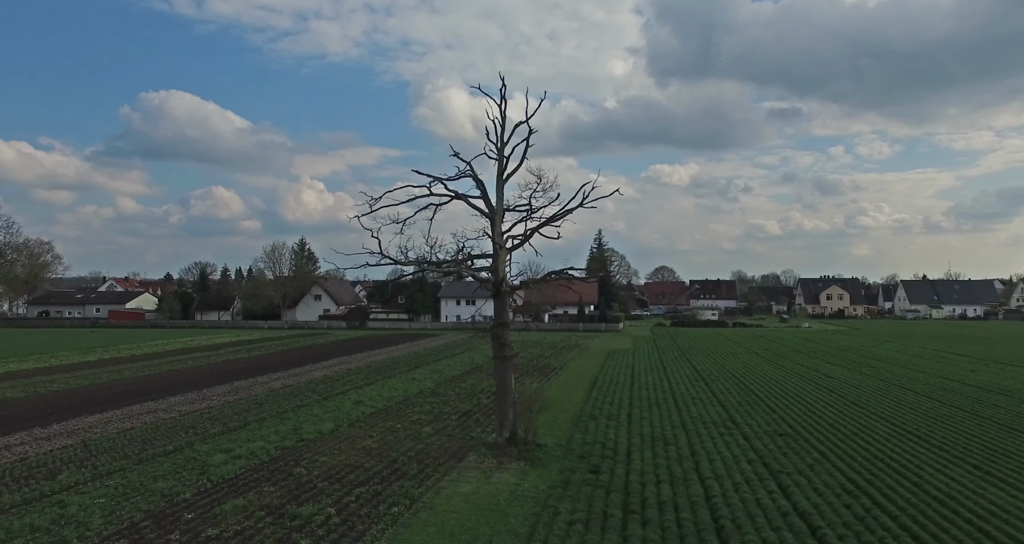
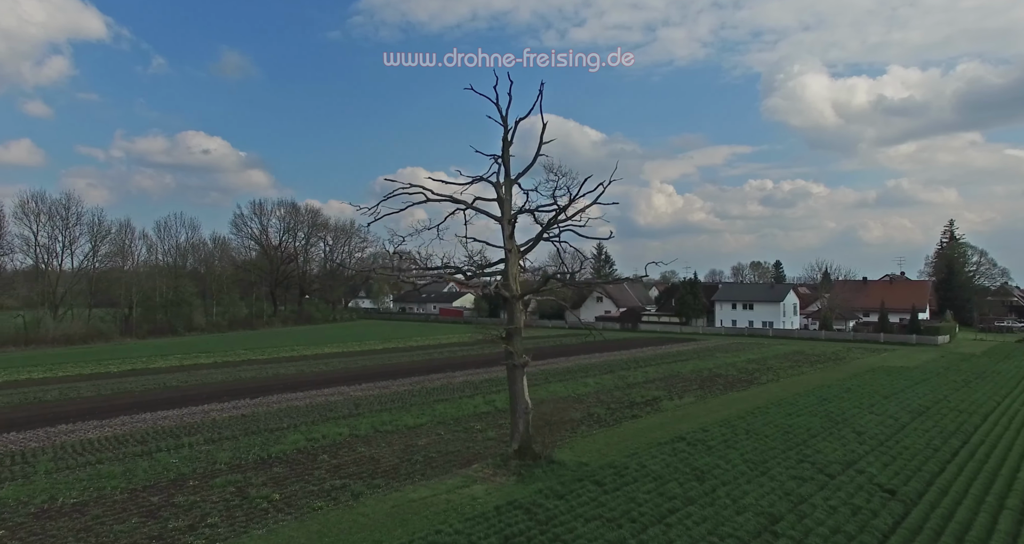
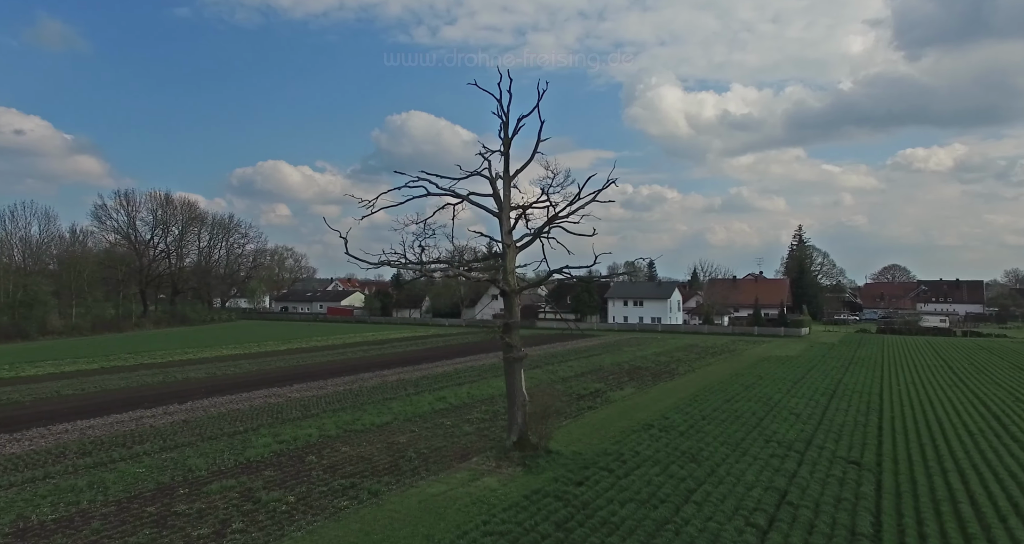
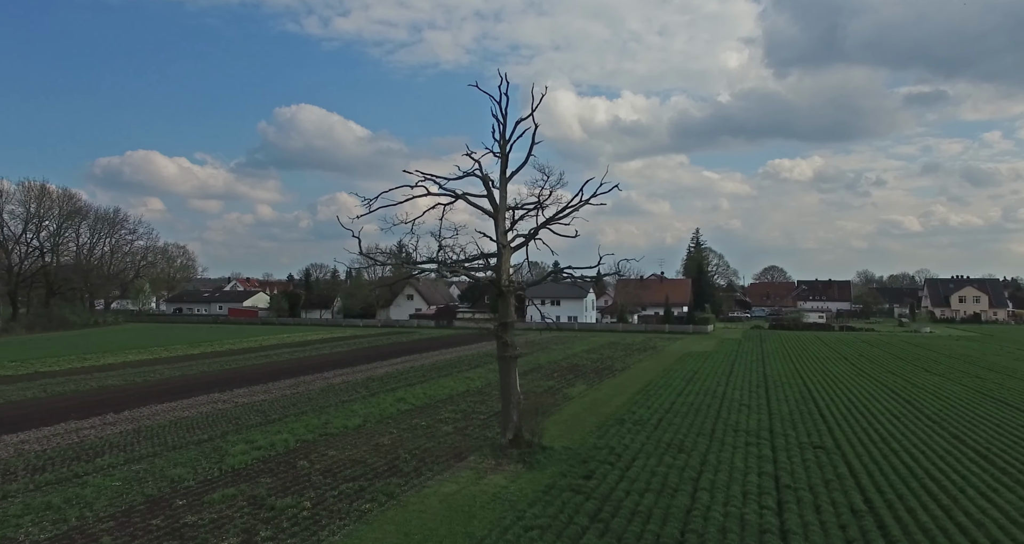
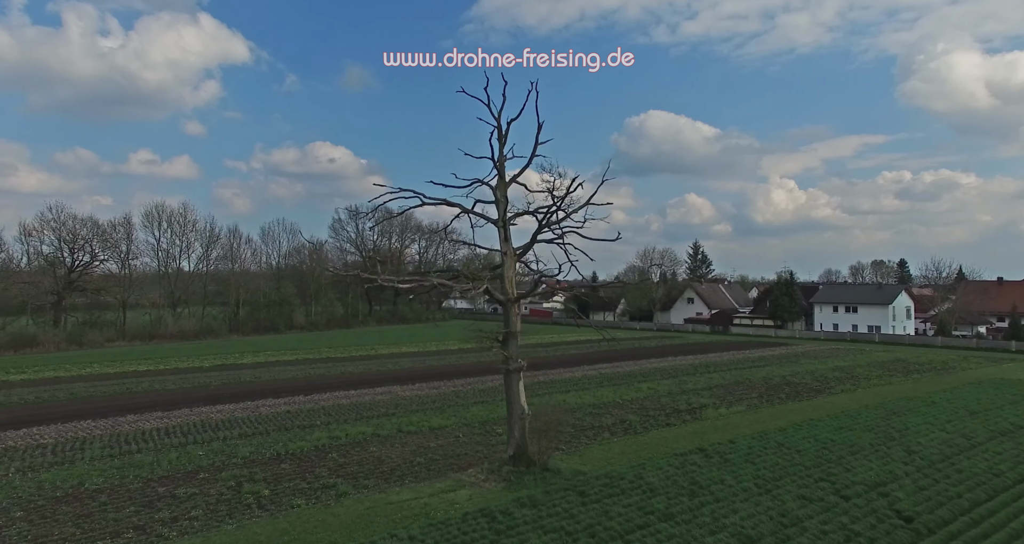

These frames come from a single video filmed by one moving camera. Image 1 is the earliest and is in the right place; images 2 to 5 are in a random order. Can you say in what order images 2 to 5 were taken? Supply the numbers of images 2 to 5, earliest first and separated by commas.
4, 3, 2, 5
